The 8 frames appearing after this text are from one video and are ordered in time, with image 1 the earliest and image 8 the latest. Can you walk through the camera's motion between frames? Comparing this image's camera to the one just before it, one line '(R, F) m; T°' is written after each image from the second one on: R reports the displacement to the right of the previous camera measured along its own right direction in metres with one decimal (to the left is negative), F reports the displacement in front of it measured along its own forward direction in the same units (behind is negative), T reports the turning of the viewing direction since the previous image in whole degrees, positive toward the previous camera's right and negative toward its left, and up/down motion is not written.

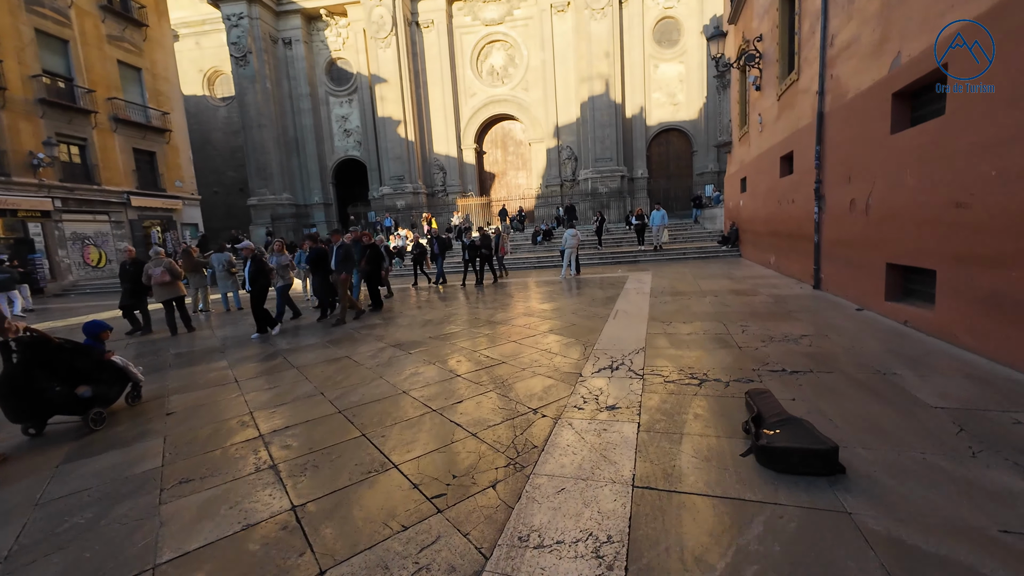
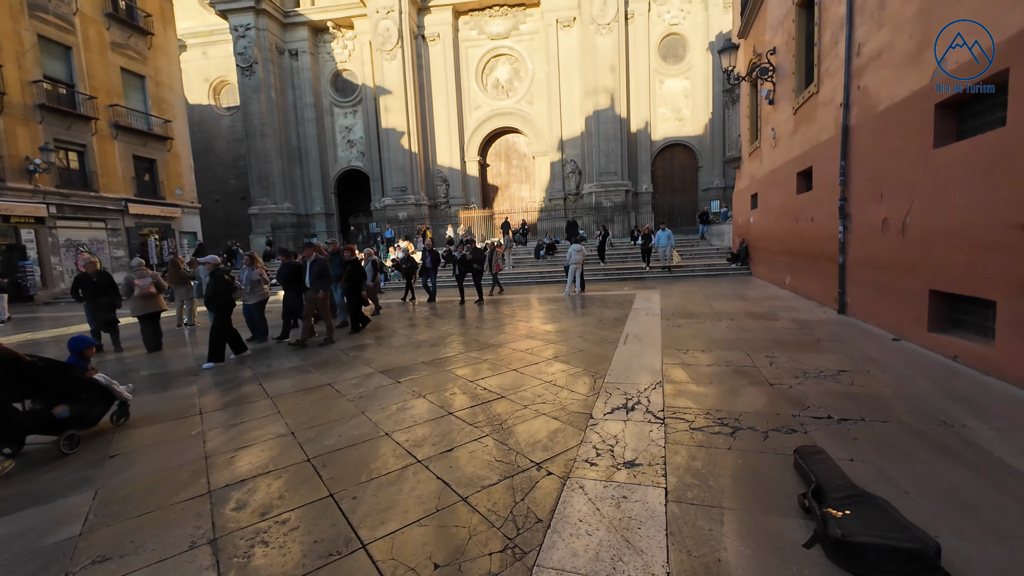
(0.0, +0.5) m; 0°
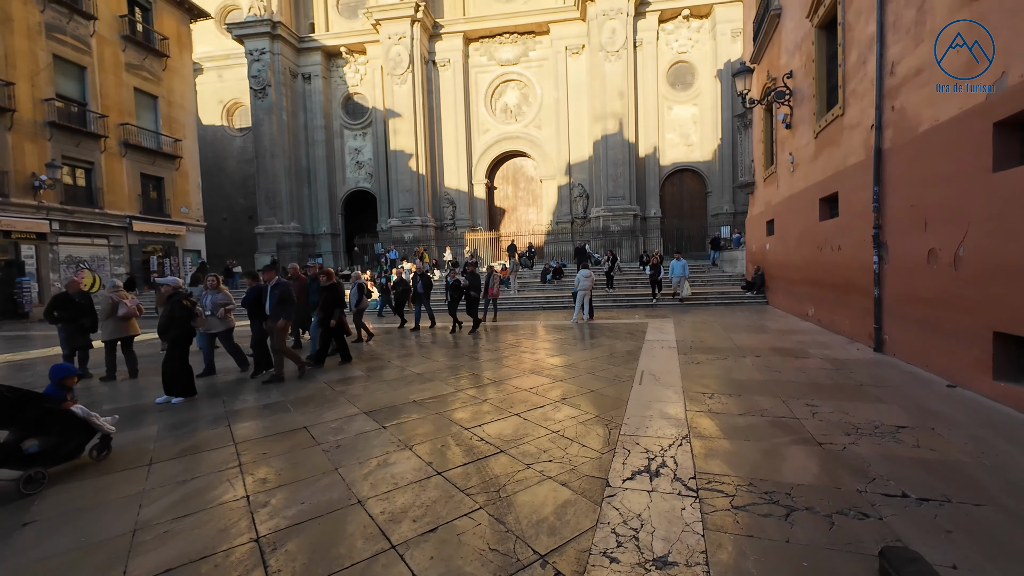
(0.0, +0.5) m; -1°
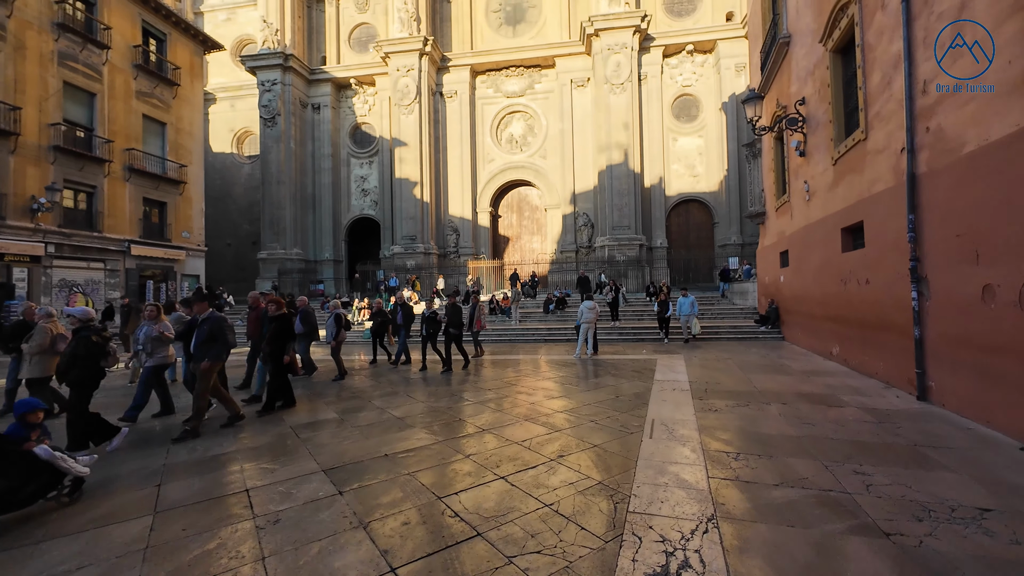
(+0.1, +0.6) m; -1°
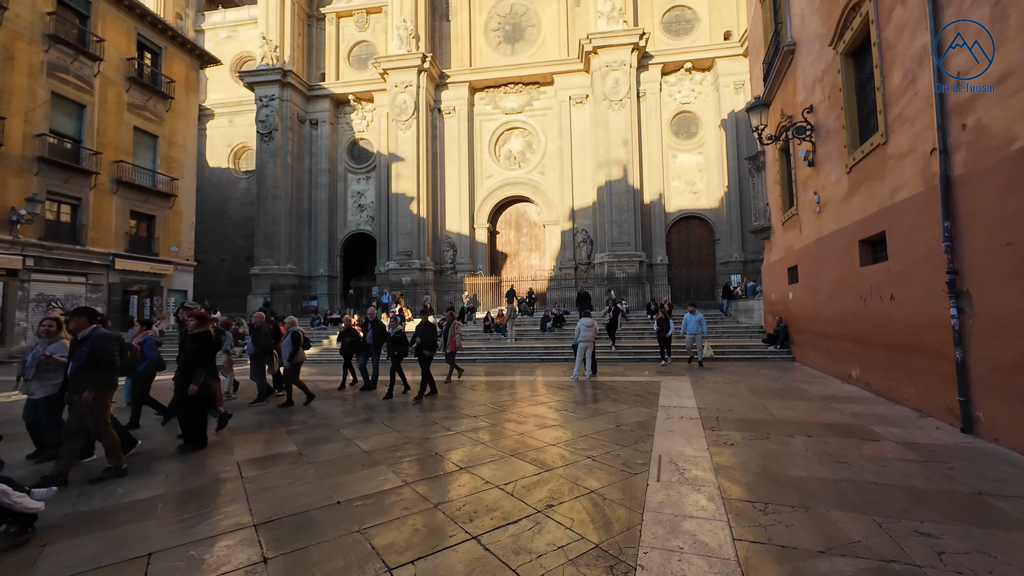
(+0.2, +0.6) m; 0°
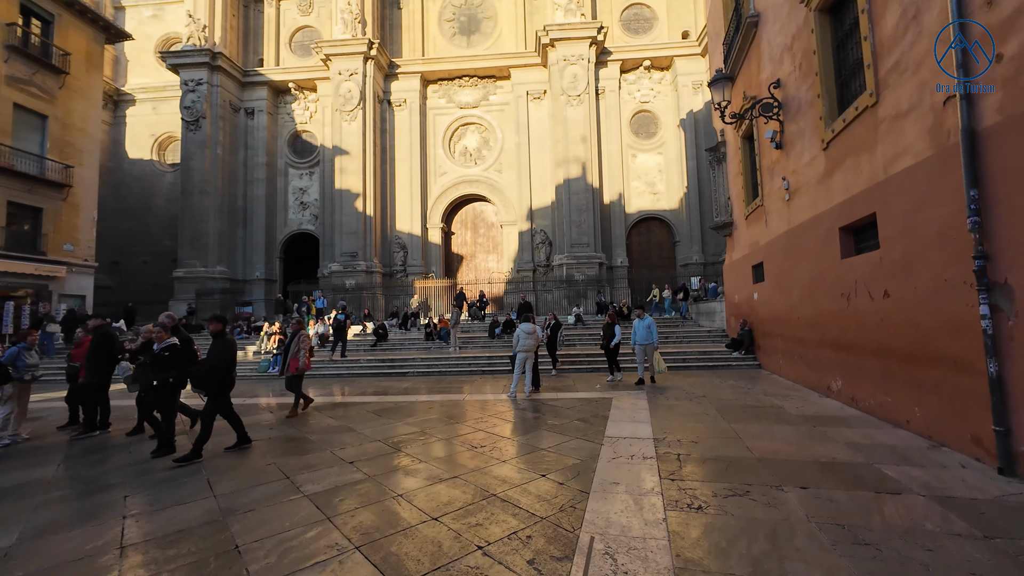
(+0.8, +1.6) m; +4°
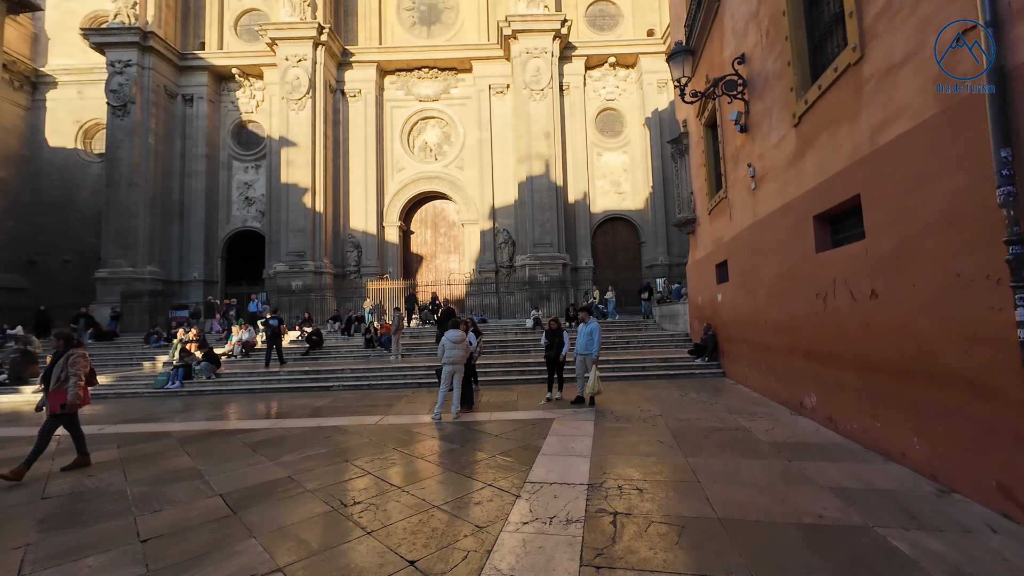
(+0.7, +1.2) m; +4°
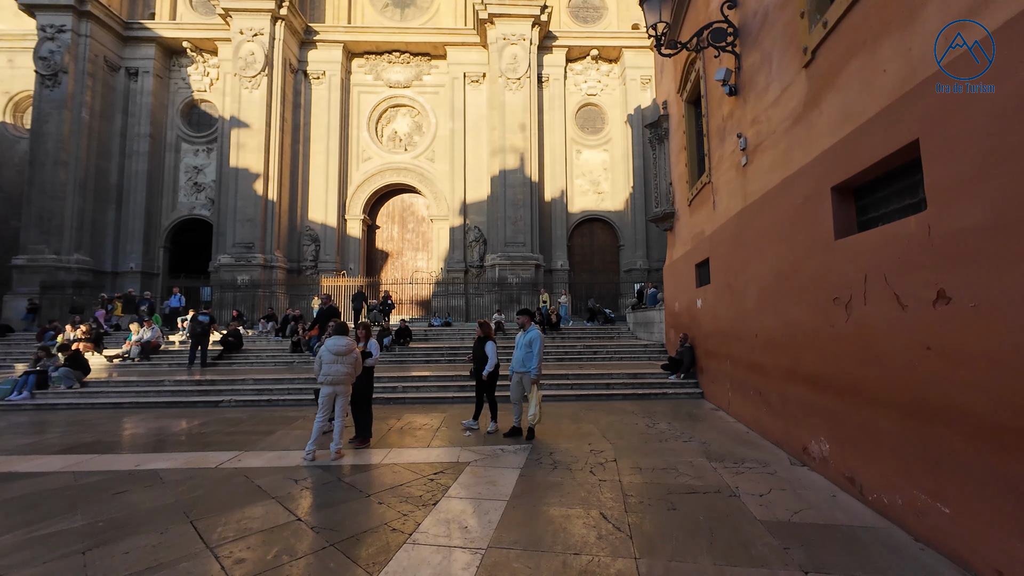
(+0.9, +1.7) m; +2°
